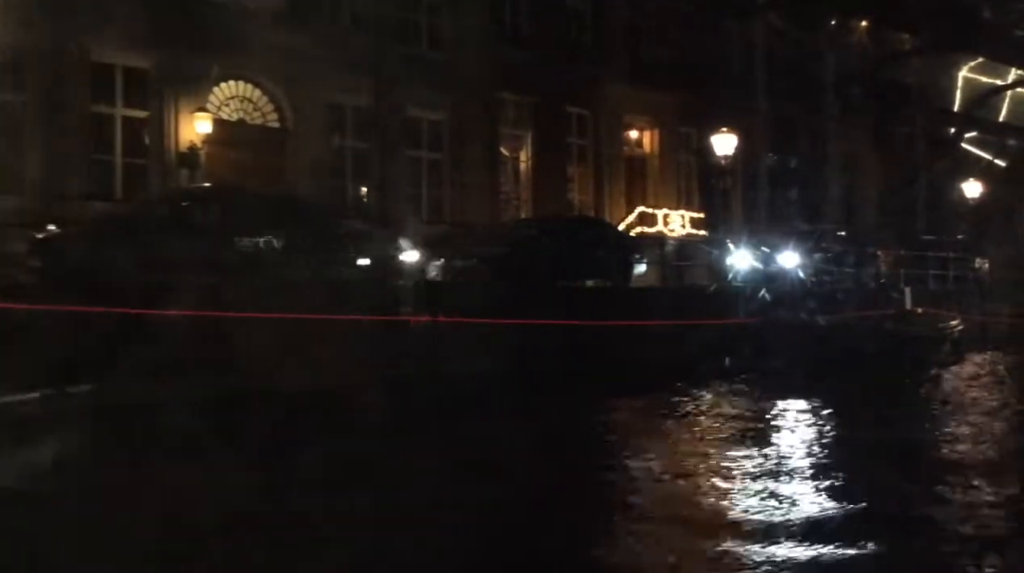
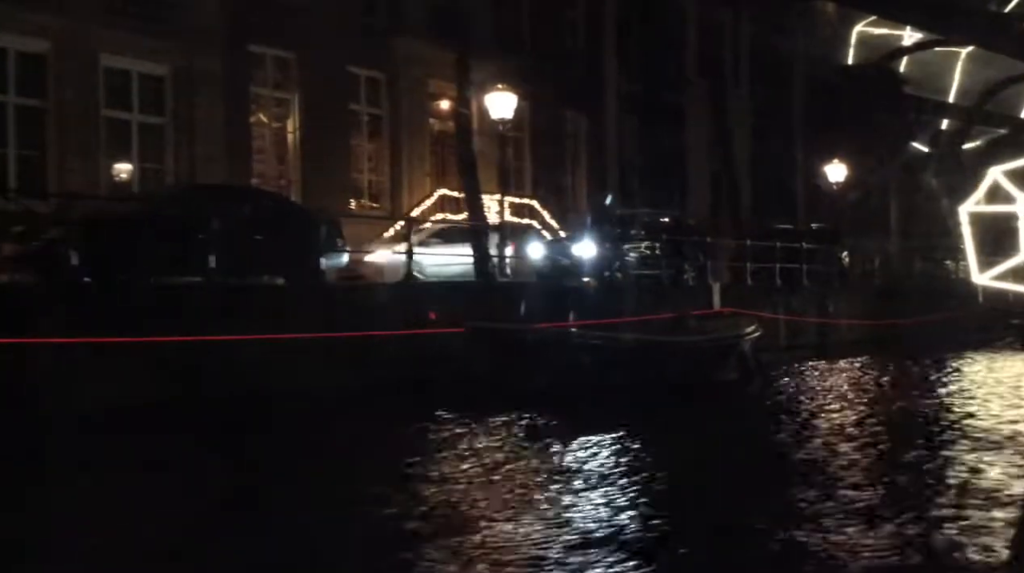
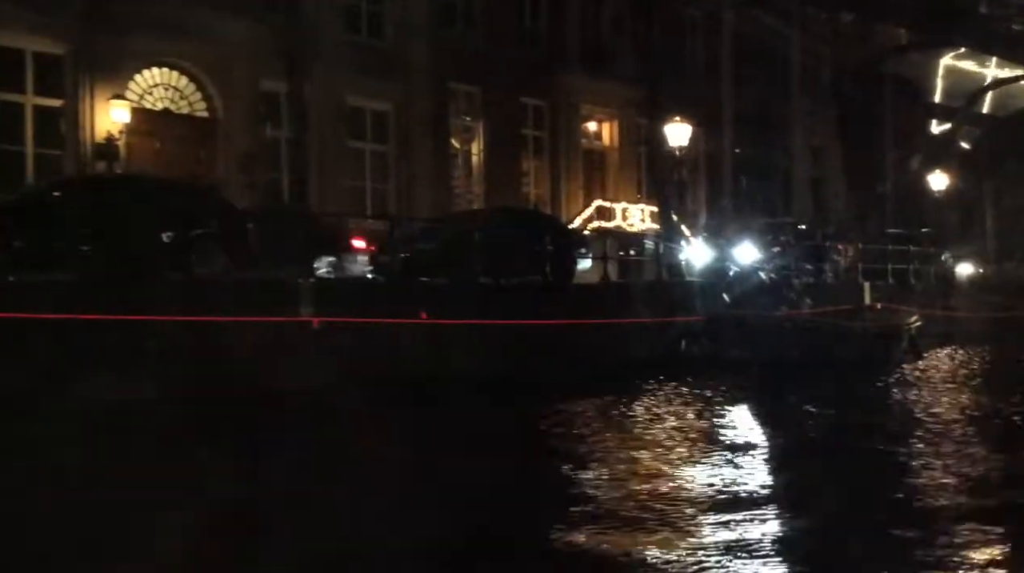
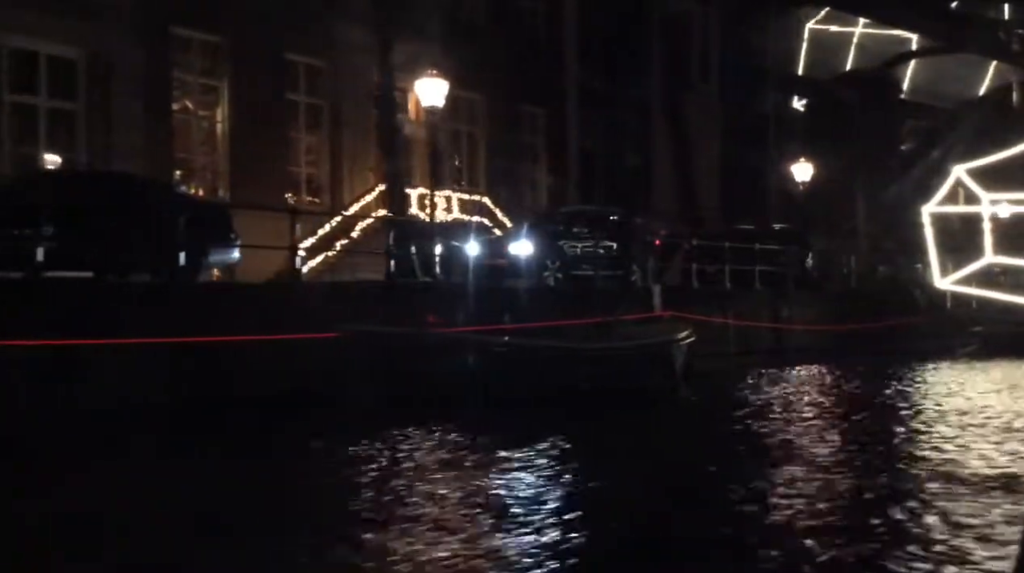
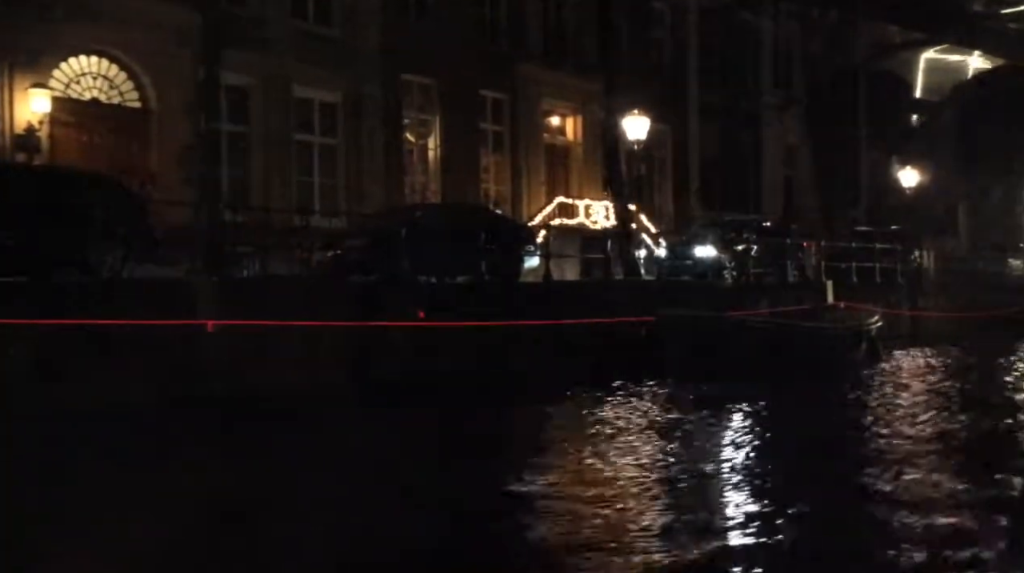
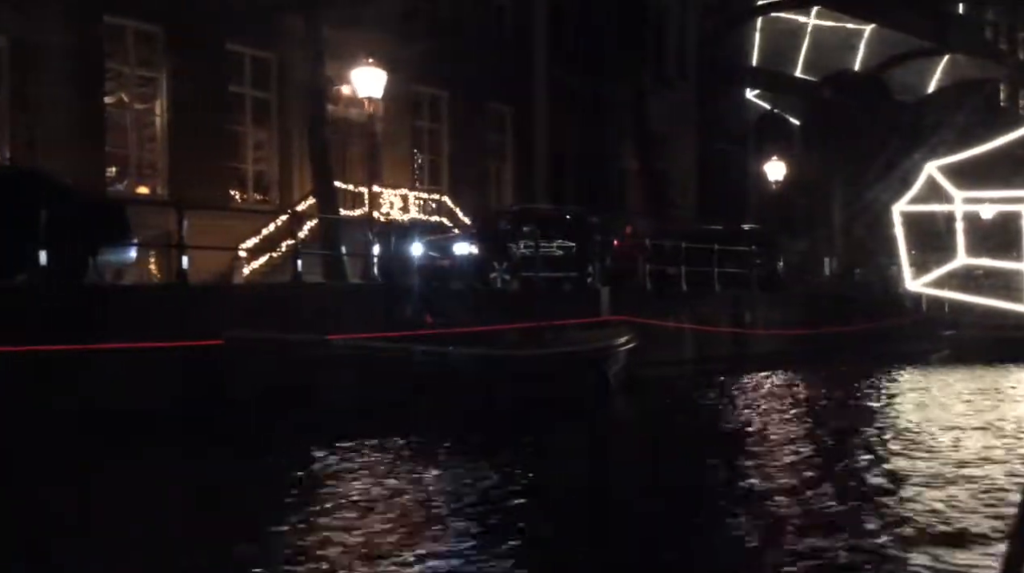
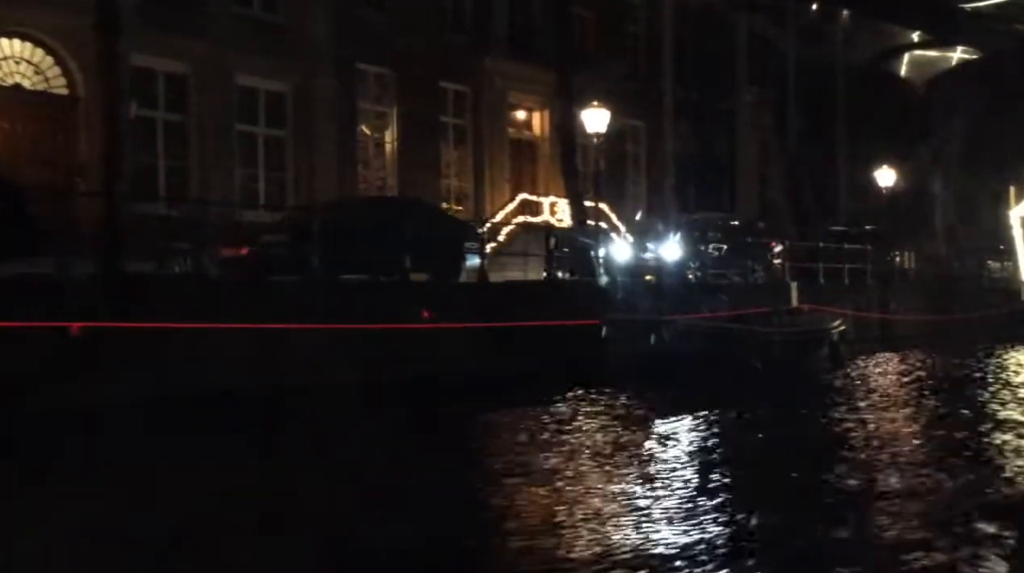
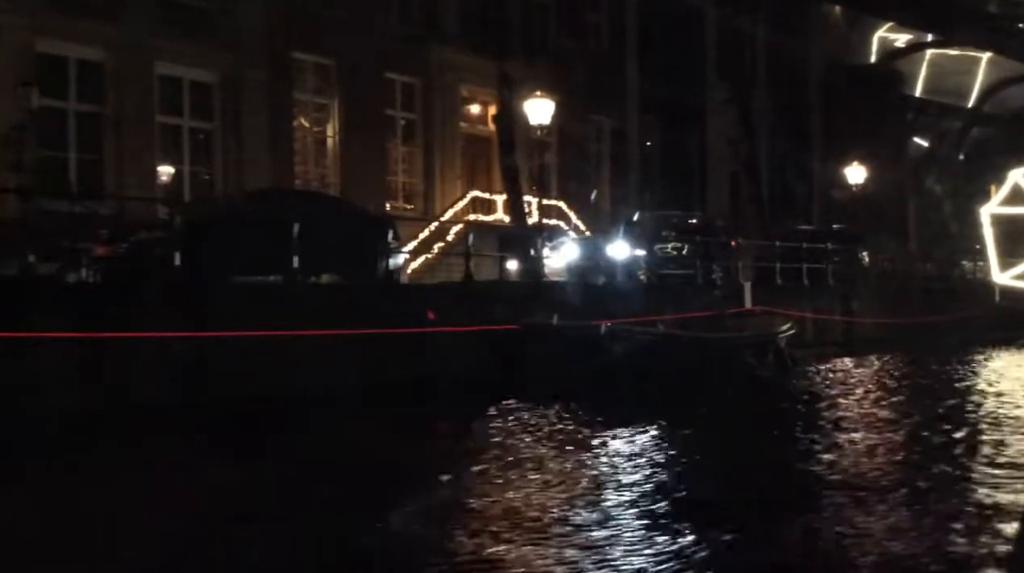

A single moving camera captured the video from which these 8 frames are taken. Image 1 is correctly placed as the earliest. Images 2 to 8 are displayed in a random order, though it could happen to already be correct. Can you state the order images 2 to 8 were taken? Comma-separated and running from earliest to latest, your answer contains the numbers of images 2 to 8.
3, 5, 7, 8, 2, 4, 6
